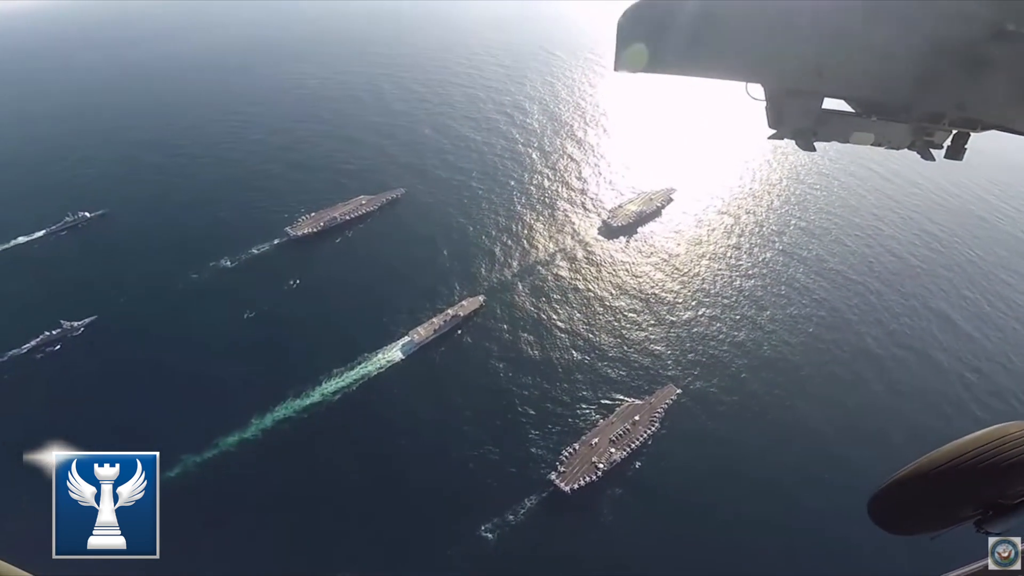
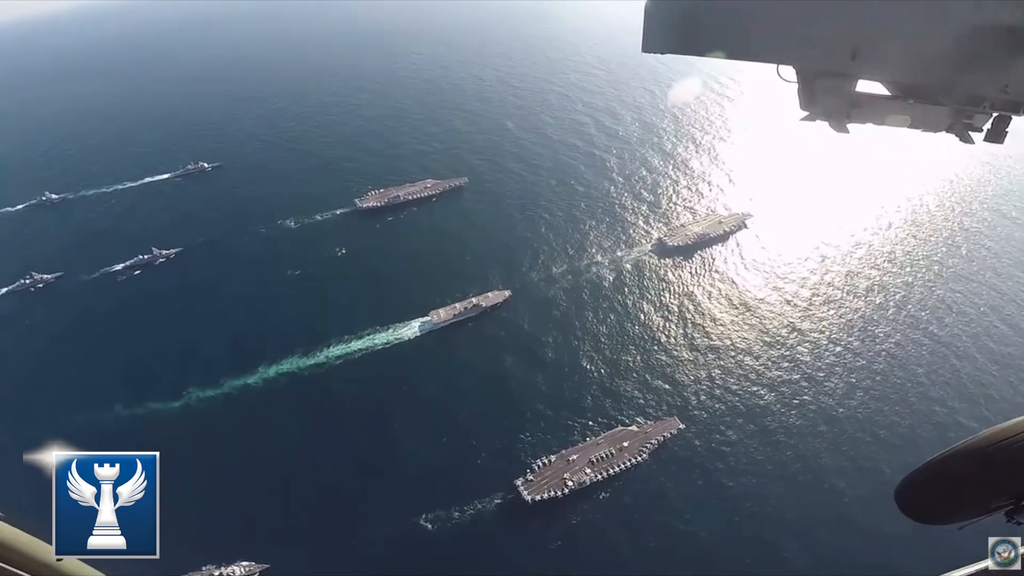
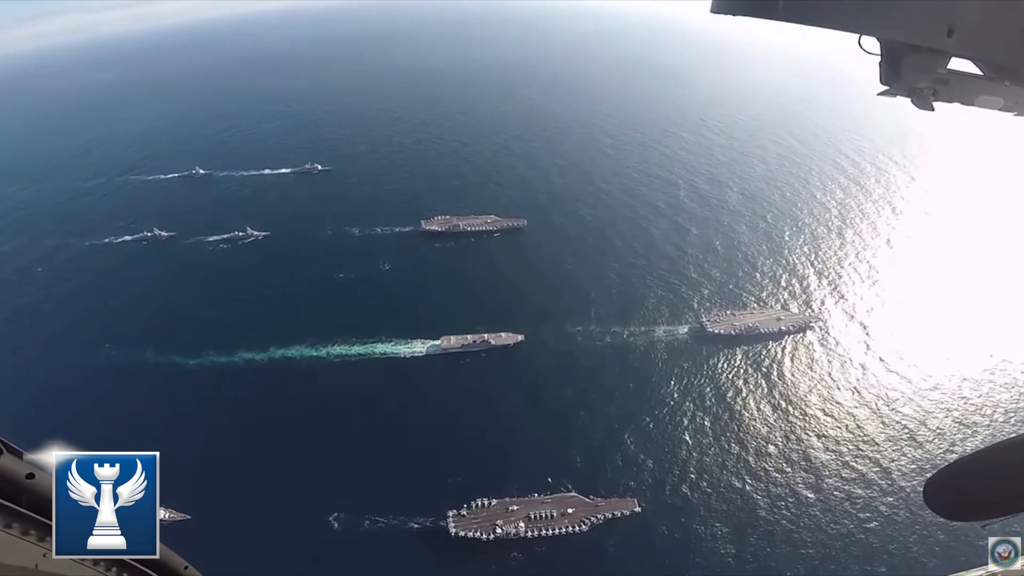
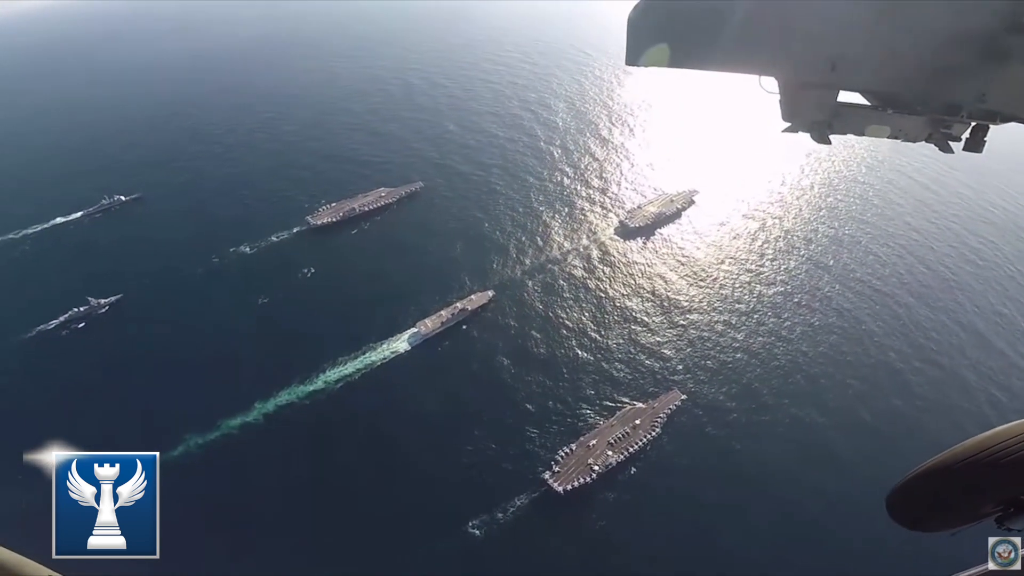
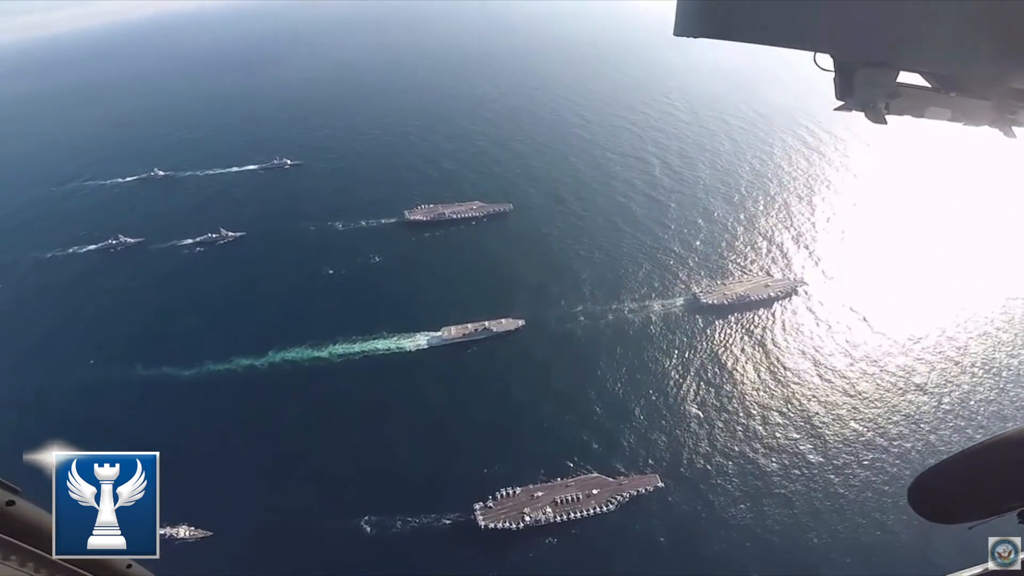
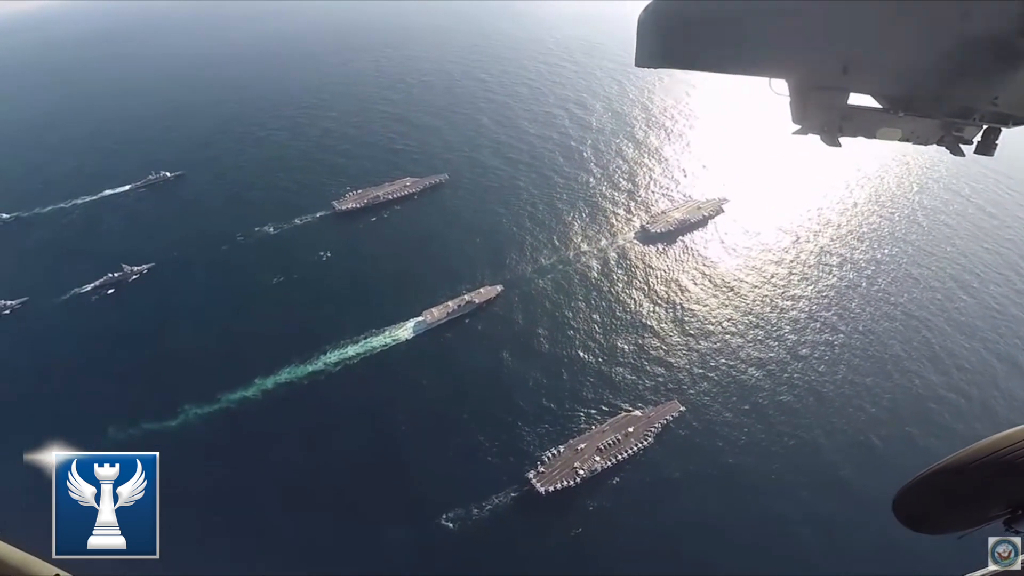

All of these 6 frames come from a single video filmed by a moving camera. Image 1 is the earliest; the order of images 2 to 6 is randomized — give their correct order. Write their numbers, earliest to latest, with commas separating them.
4, 6, 2, 5, 3
